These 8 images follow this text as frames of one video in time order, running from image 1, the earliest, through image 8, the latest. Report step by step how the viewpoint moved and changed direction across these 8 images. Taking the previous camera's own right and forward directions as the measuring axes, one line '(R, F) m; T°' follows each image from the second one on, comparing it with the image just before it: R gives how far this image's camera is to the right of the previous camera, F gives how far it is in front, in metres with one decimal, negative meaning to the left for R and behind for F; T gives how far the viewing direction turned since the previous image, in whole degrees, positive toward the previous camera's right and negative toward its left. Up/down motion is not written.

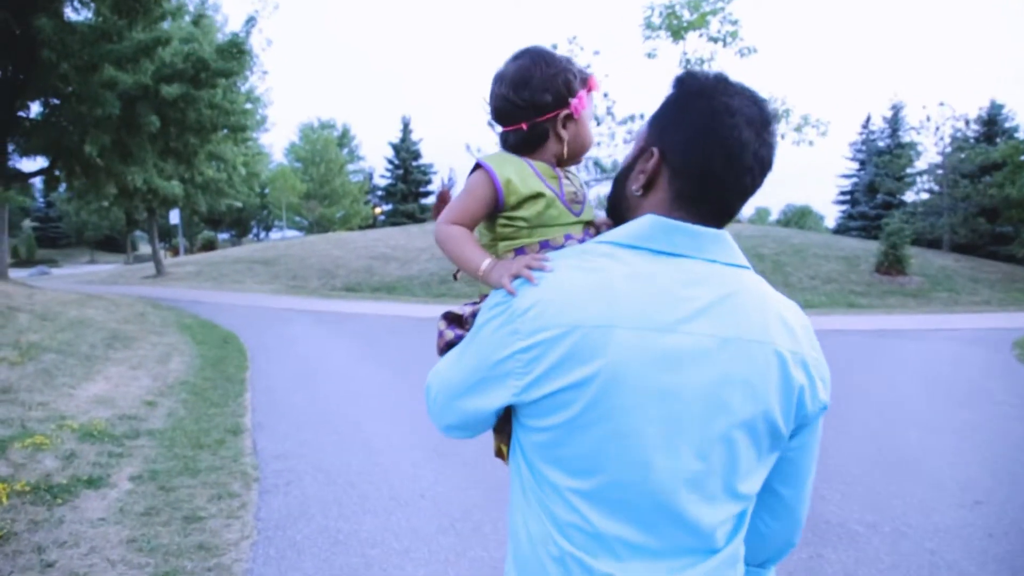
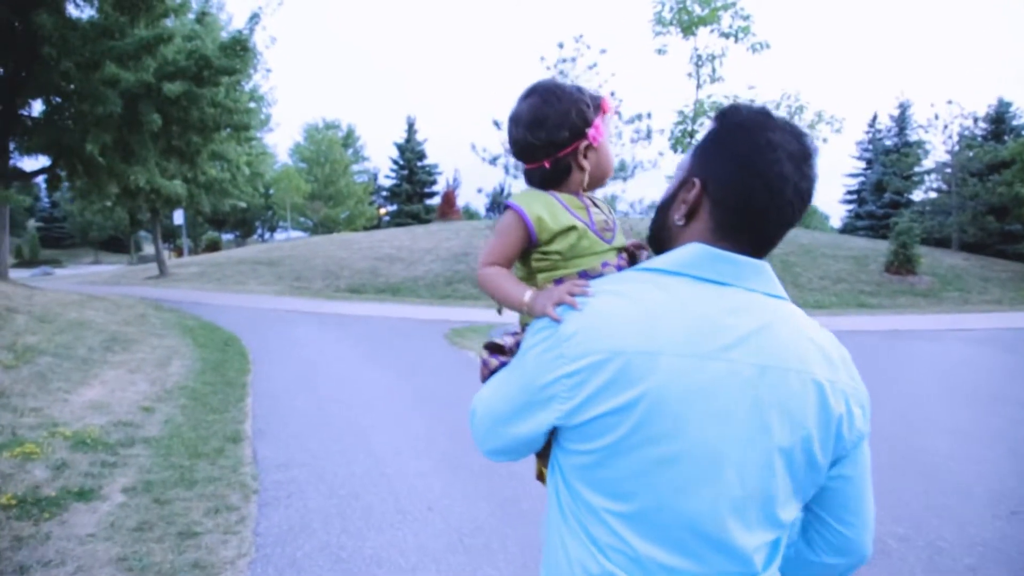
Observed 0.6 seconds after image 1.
(0.0, +0.2) m; 0°
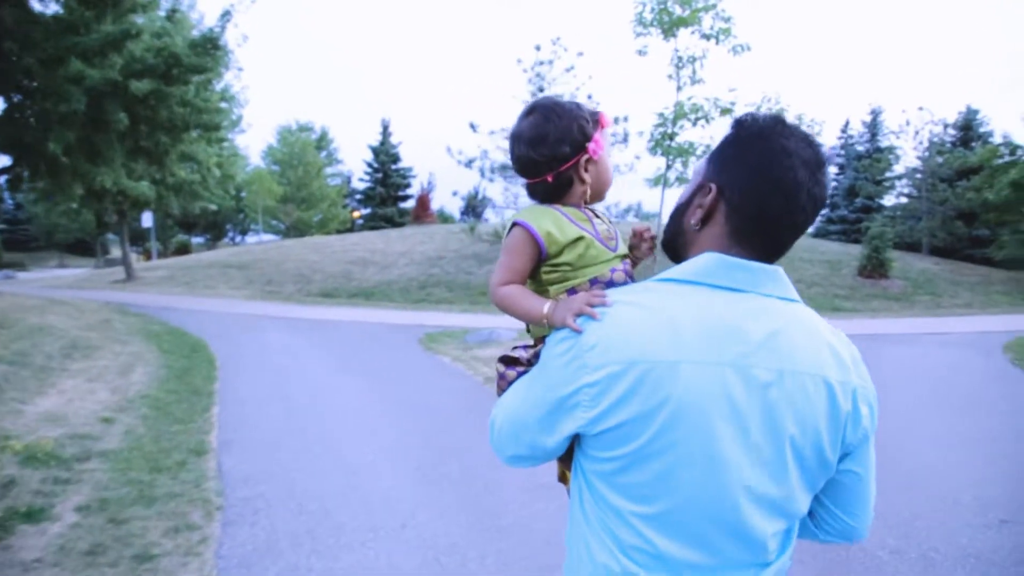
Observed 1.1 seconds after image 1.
(0.0, +0.2) m; +2°
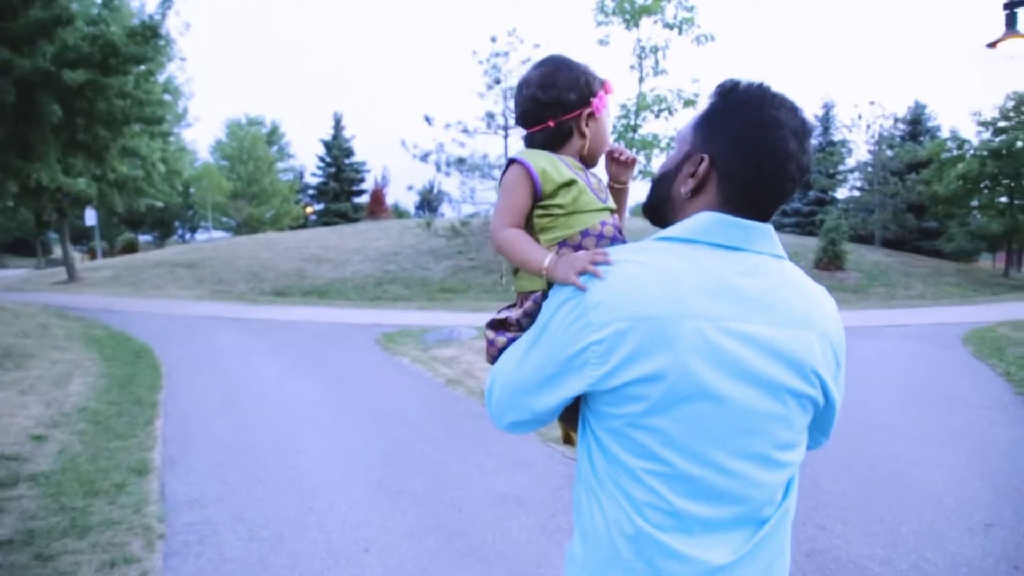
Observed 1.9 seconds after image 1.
(-0.1, +0.3) m; +3°
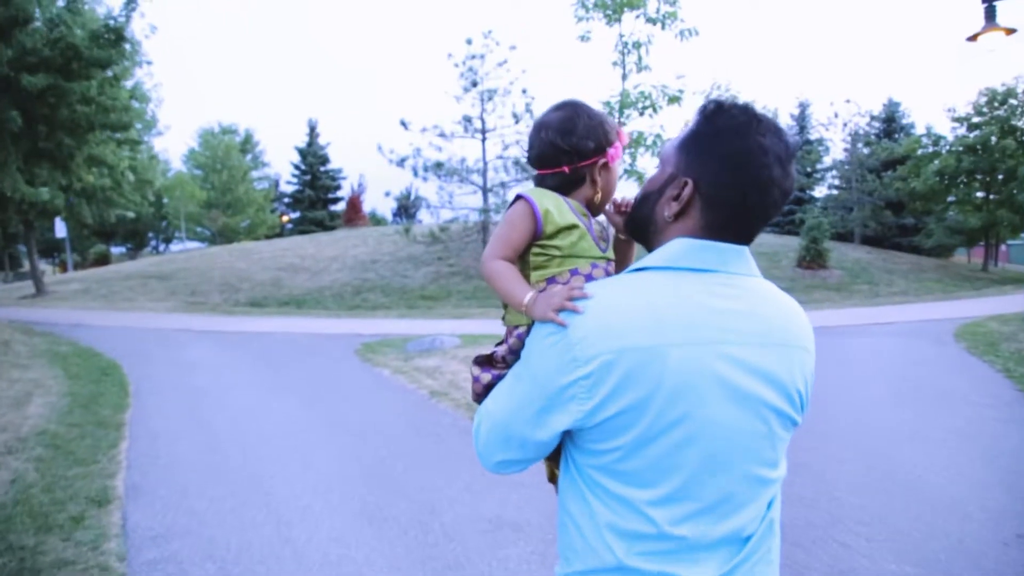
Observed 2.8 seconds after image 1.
(-0.1, +0.4) m; +1°
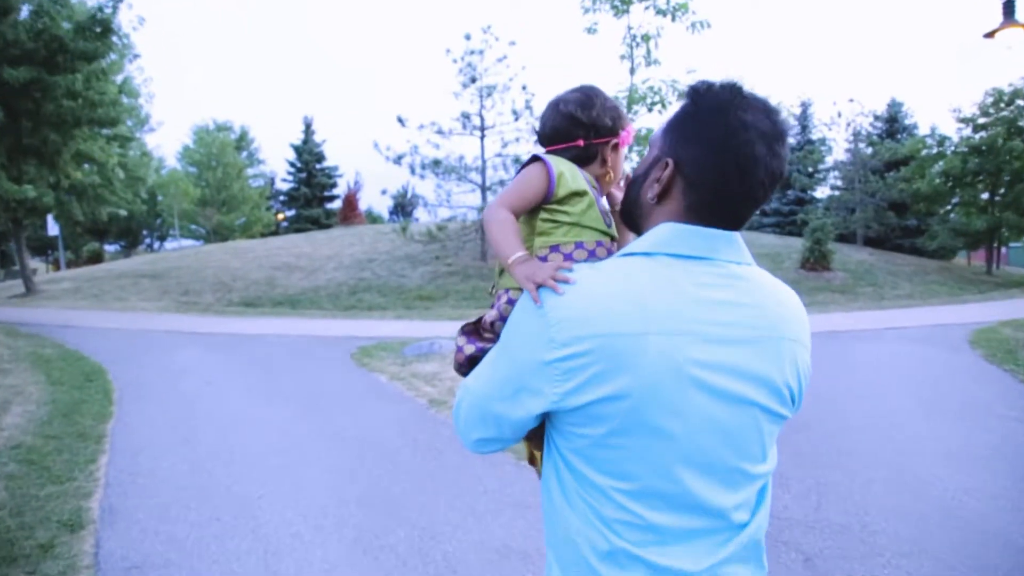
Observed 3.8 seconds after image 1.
(-0.1, +0.4) m; 0°
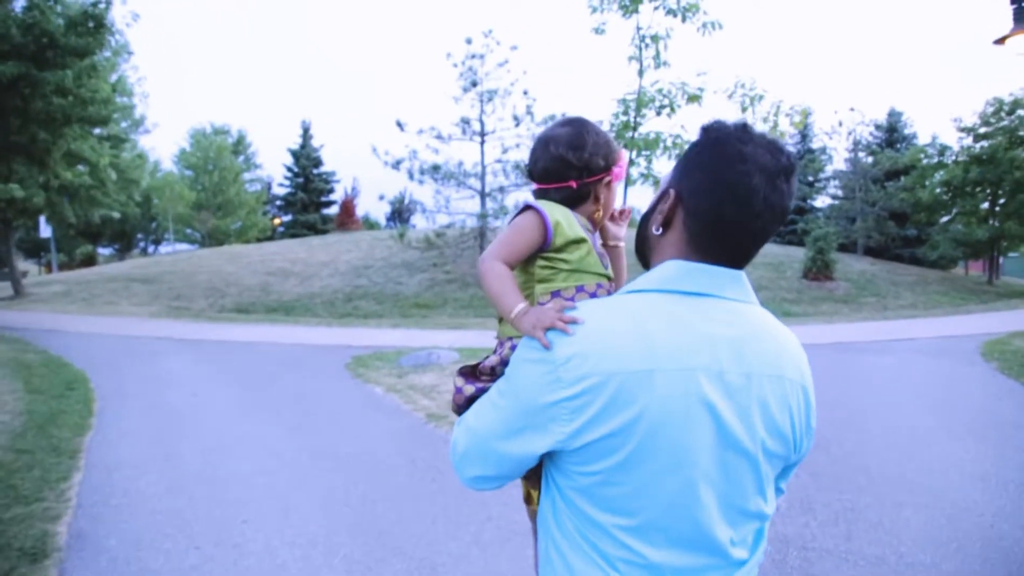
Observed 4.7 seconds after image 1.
(-0.1, +0.4) m; 0°
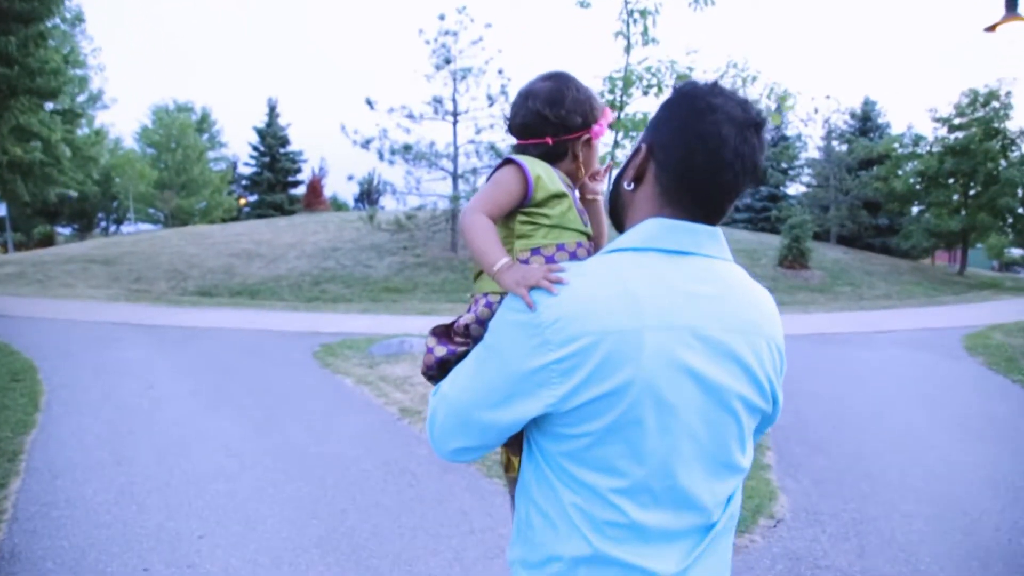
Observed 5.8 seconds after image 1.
(-0.1, +0.5) m; +2°
